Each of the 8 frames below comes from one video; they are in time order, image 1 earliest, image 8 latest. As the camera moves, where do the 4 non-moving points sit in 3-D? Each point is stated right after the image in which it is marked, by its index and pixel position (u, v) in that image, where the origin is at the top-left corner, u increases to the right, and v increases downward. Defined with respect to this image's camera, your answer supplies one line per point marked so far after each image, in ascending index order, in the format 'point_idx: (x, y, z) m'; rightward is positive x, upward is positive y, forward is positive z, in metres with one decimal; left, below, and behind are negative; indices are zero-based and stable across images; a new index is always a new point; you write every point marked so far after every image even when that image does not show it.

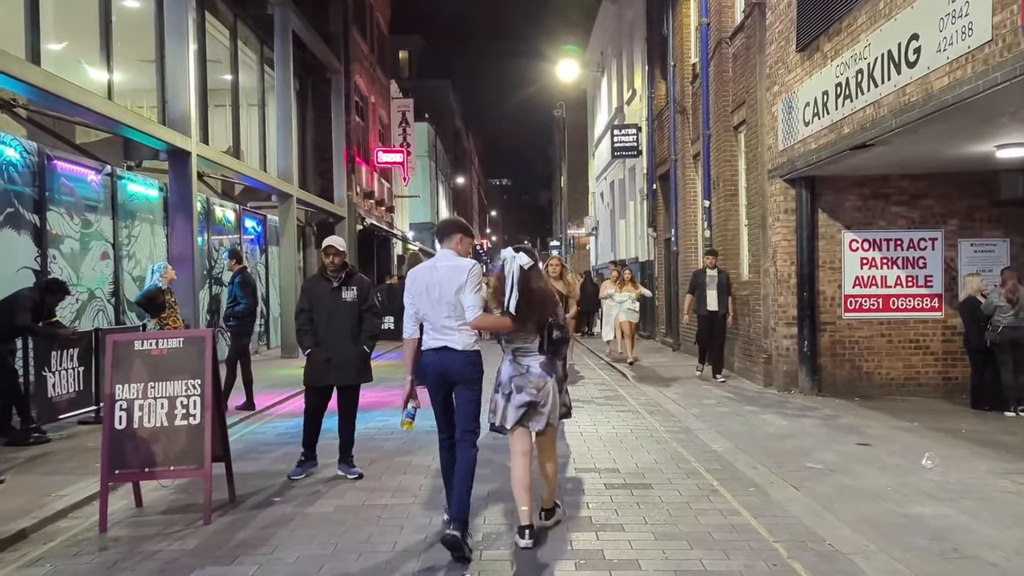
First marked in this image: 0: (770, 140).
0: (+3.1, +1.8, +11.0) m
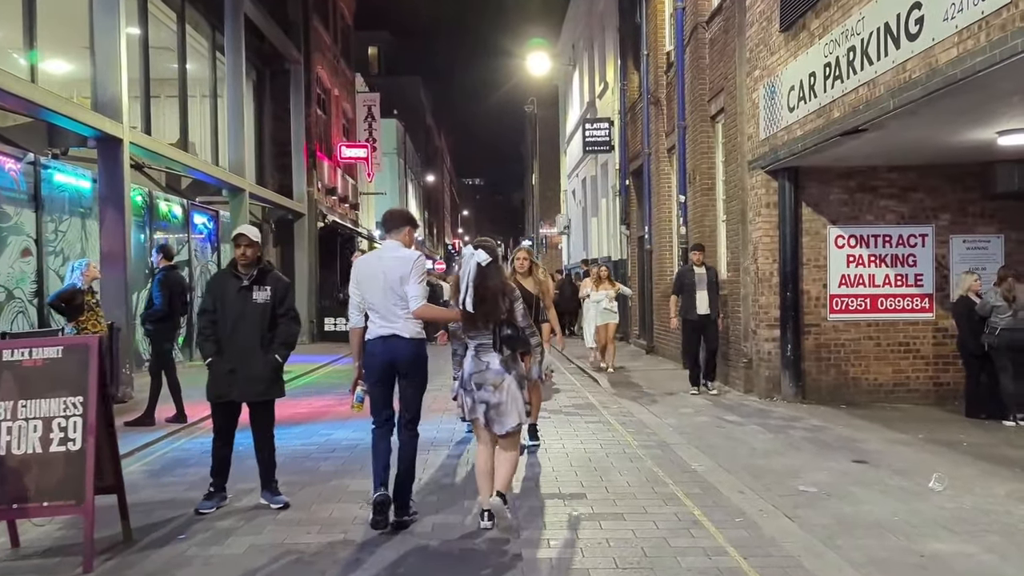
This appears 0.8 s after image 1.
0: (+2.7, +1.8, +10.3) m
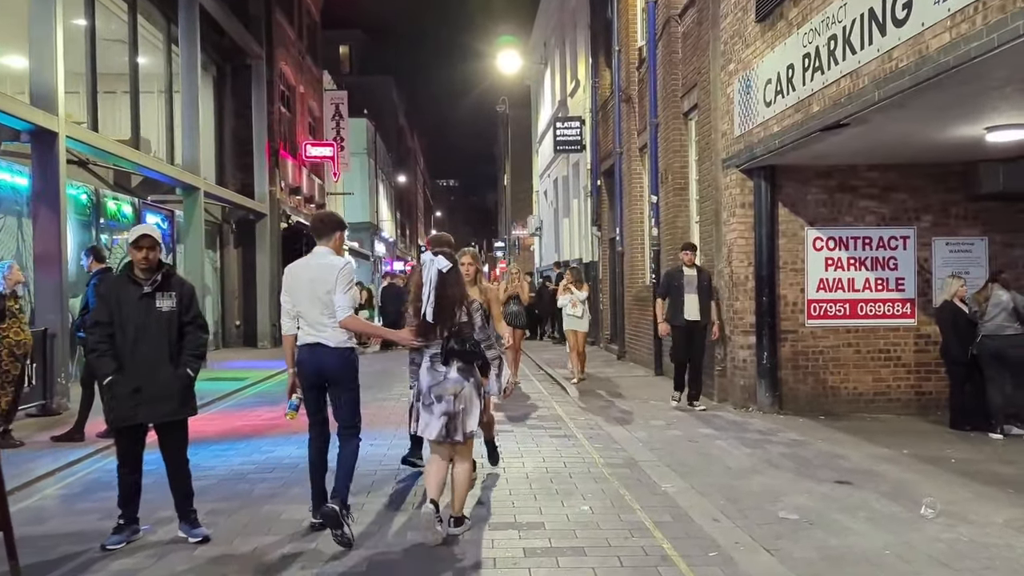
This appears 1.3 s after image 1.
0: (+2.3, +1.7, +9.8) m
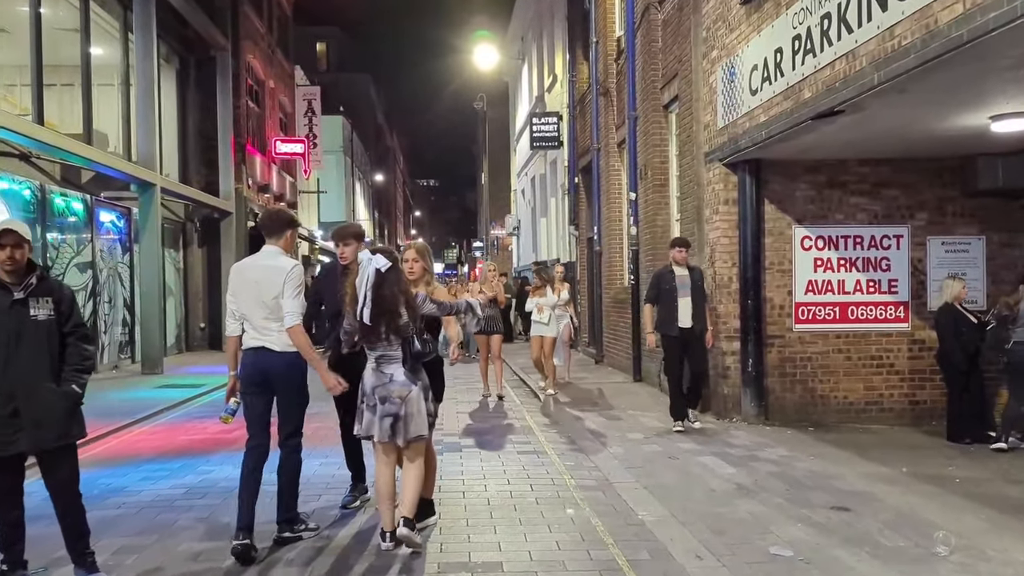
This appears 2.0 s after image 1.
0: (+2.0, +1.7, +9.2) m
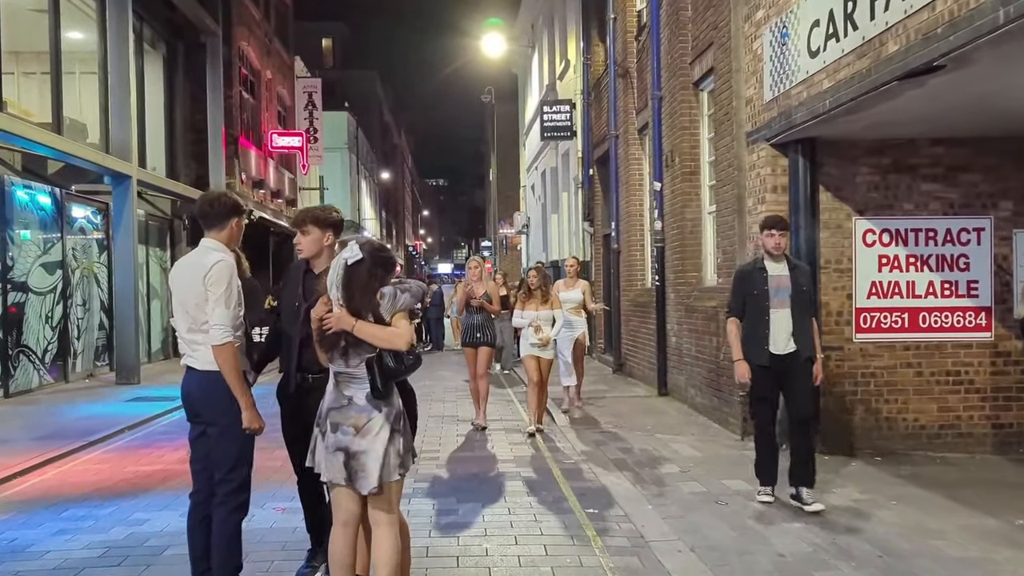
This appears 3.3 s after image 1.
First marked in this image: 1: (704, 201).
0: (+2.0, +1.7, +7.8) m
1: (+2.0, +0.9, +9.8) m
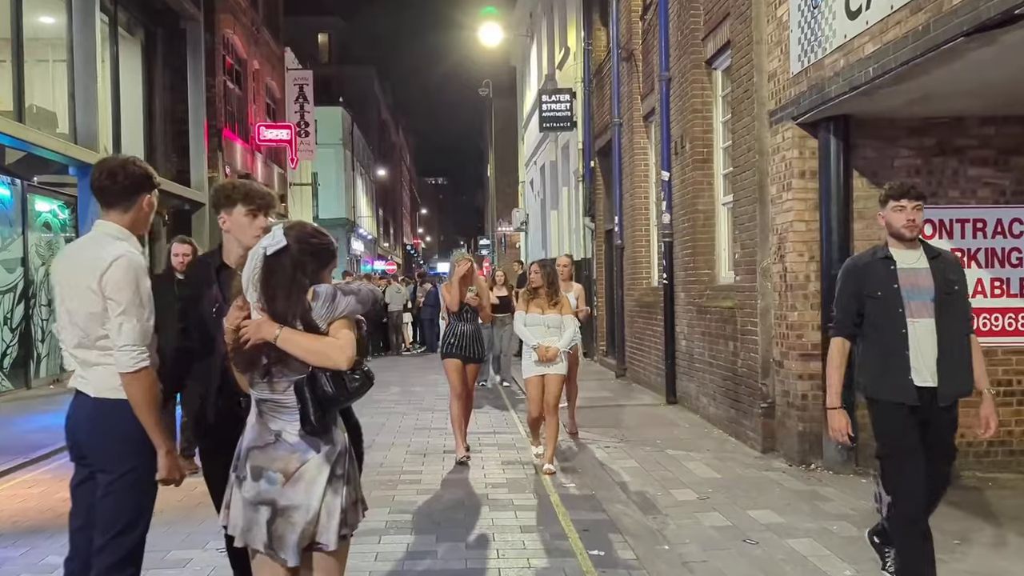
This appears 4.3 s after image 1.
0: (+2.0, +1.7, +7.0) m
1: (+2.0, +0.9, +8.9) m
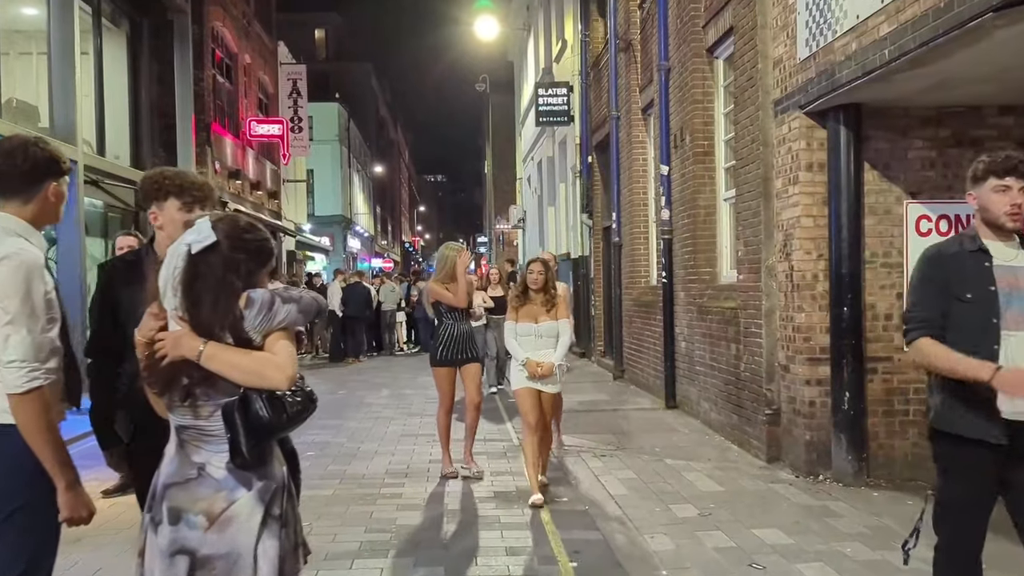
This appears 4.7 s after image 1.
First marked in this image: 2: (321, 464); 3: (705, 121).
0: (+1.9, +1.7, +6.5) m
1: (+1.9, +0.9, +8.5) m
2: (-1.4, -1.3, +6.8) m
3: (+1.8, +1.6, +8.6) m
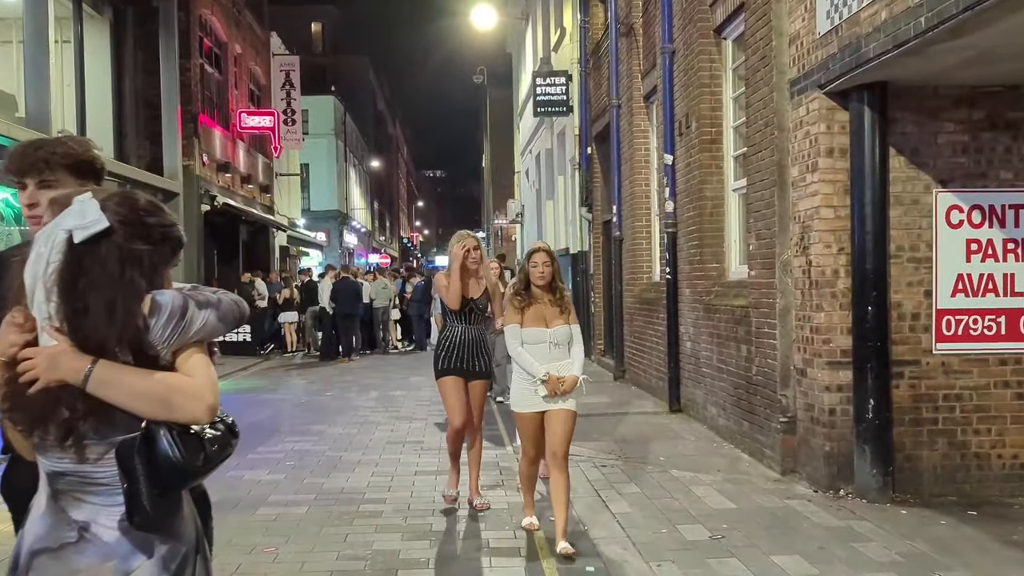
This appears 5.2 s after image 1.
0: (+1.9, +1.7, +6.0) m
1: (+1.9, +1.0, +7.9) m
2: (-1.5, -1.3, +6.3) m
3: (+1.8, +1.6, +8.0) m
